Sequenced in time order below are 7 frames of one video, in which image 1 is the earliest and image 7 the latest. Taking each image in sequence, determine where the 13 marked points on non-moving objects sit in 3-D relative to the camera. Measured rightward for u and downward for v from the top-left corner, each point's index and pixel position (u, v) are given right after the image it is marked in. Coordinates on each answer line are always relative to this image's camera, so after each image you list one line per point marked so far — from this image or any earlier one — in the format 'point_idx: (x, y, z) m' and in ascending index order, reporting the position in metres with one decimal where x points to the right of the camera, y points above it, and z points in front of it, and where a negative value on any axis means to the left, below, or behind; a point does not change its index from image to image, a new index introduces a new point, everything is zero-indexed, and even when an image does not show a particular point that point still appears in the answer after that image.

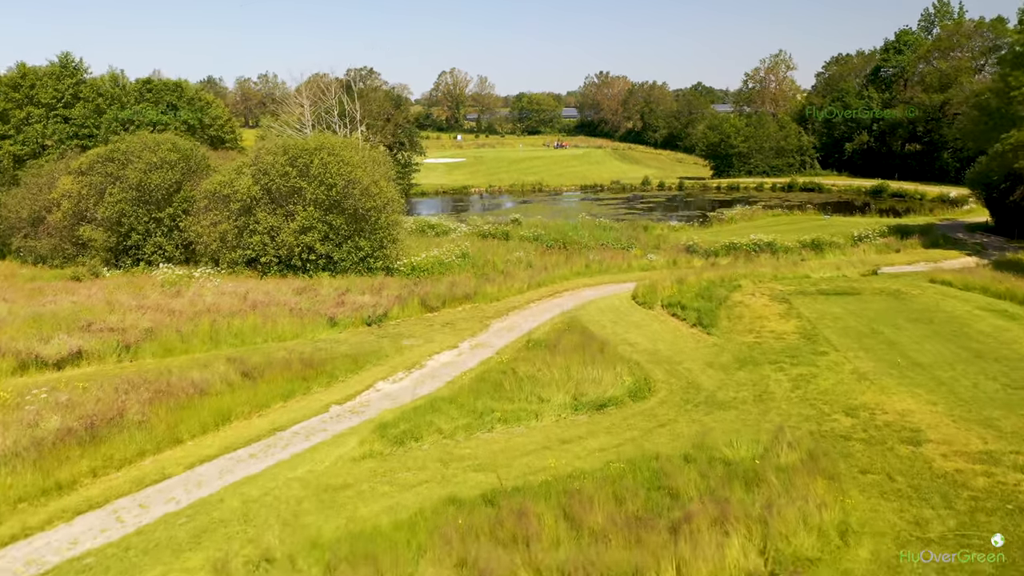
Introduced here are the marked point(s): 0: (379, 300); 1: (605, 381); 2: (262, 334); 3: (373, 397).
0: (-3.1, -0.3, +18.2) m
1: (+1.5, -1.5, +12.4) m
2: (-5.0, -0.9, +15.6) m
3: (-2.2, -1.7, +12.2) m
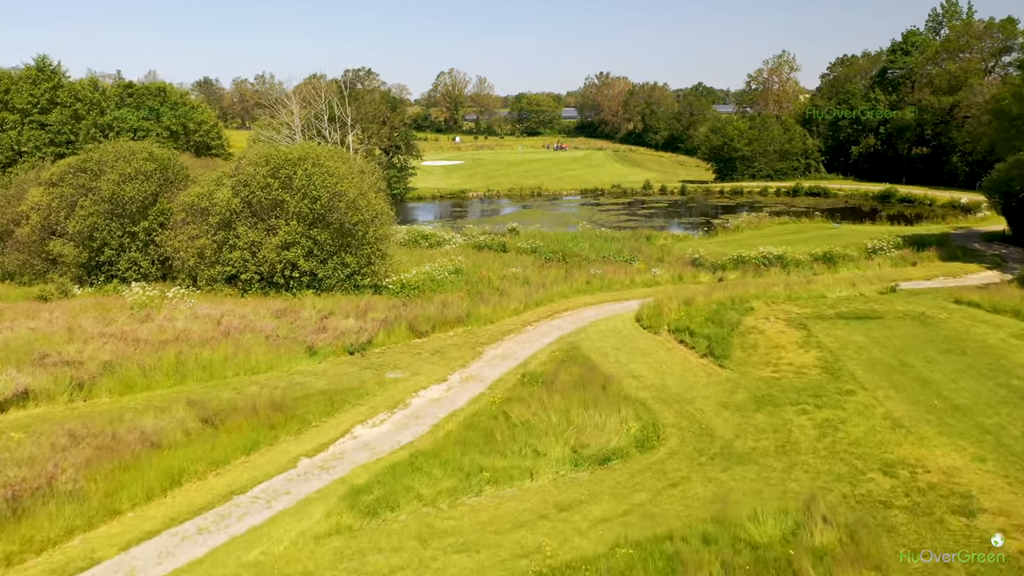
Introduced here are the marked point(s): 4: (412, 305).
0: (-3.2, -0.8, +16.9) m
1: (+1.4, -2.0, +11.1) m
2: (-5.1, -1.4, +14.3) m
3: (-2.3, -2.2, +10.9) m
4: (-2.4, -0.5, +19.0) m
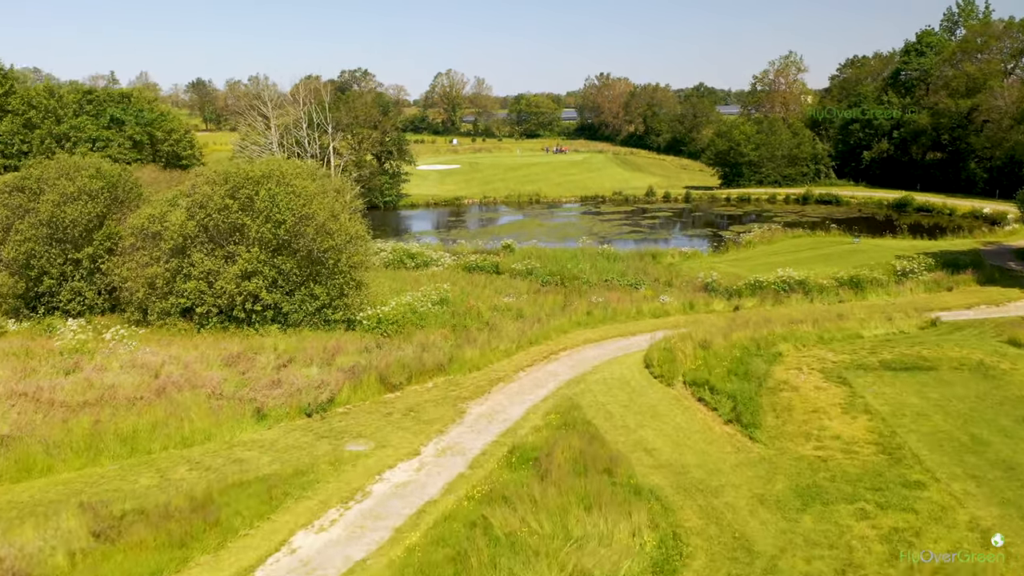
0: (-3.4, -1.6, +14.5) m
1: (+1.2, -2.8, +8.6) m
2: (-5.3, -2.3, +11.9) m
3: (-2.5, -3.0, +8.5) m
4: (-2.6, -1.3, +16.5) m
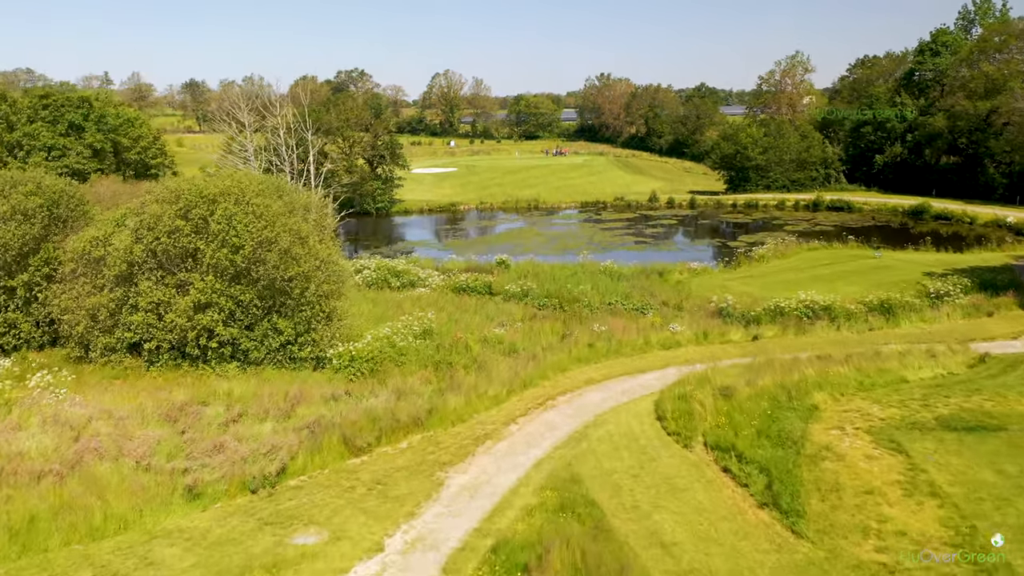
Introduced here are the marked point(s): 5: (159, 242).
0: (-3.6, -2.3, +12.2) m
1: (+1.0, -3.5, +6.4) m
2: (-5.5, -2.9, +9.6) m
3: (-2.7, -3.7, +6.2) m
4: (-2.8, -2.0, +14.3) m
5: (-7.2, +1.0, +16.0) m
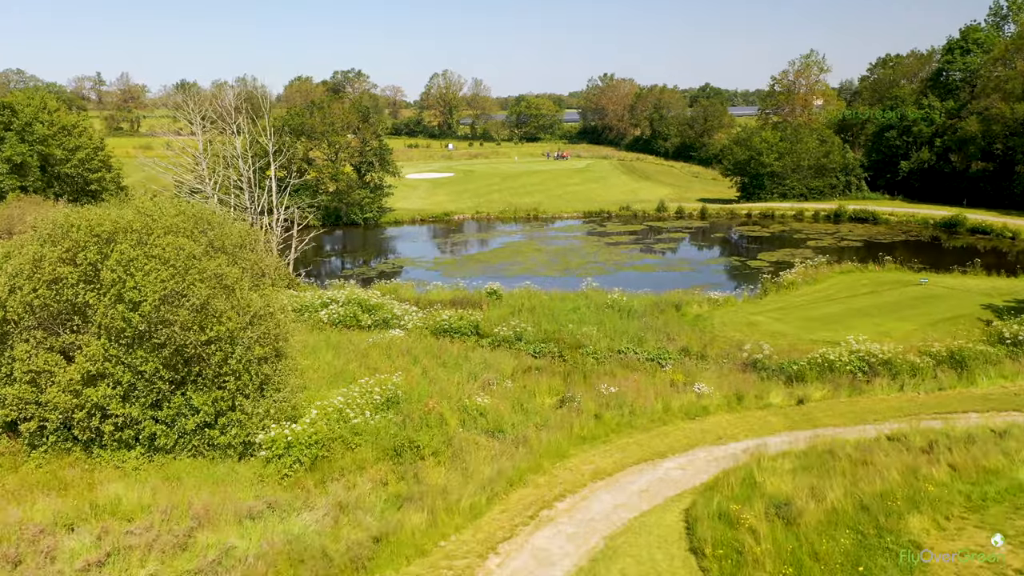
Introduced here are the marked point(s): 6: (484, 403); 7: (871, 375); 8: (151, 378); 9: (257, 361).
0: (-3.9, -3.3, +8.5) m
1: (+0.7, -4.5, +2.6) m
2: (-5.7, -4.0, +5.9) m
3: (-2.9, -4.7, +2.5) m
4: (-3.1, -3.0, +10.5) m
5: (-7.5, -0.1, +12.3) m
6: (-0.5, -2.1, +14.7) m
7: (+7.6, -1.8, +16.5) m
8: (-5.6, -1.4, +12.3) m
9: (-4.3, -1.2, +13.4) m
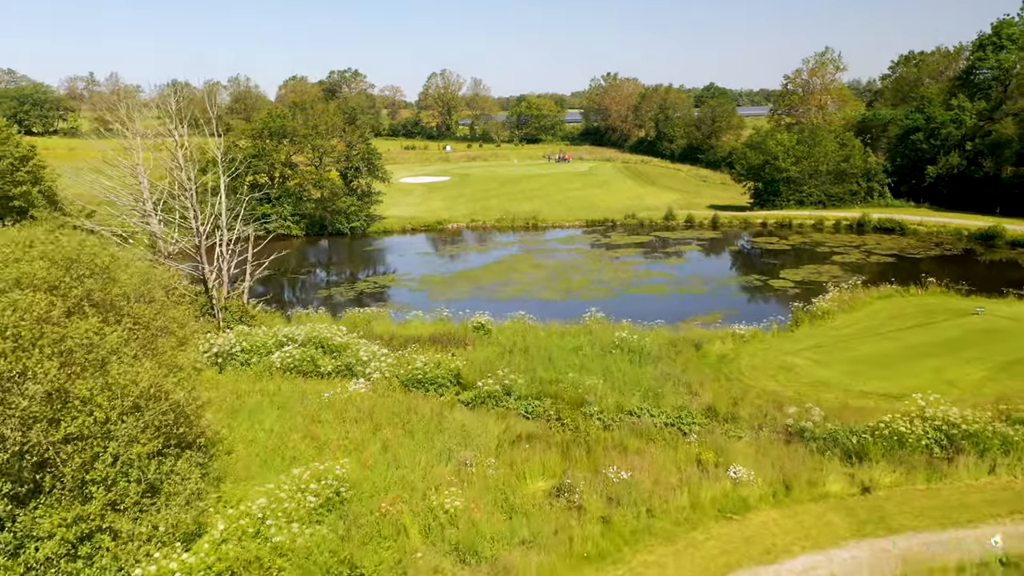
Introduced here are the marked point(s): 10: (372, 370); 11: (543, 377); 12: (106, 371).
0: (-4.1, -4.2, +5.0) m
1: (+0.4, -5.4, -0.9) m
2: (-6.0, -4.9, +2.4) m
3: (-3.2, -5.6, -1.0) m
4: (-3.3, -3.9, +7.0) m
5: (-7.7, -1.0, +8.8) m
6: (-0.8, -3.0, +11.2) m
7: (+7.3, -2.6, +13.0) m
8: (-5.9, -2.3, +8.9) m
9: (-4.6, -2.1, +9.9) m
10: (-3.0, -1.7, +17.1) m
11: (+0.7, -1.9, +16.9) m
12: (-5.0, -1.0, +10.0) m
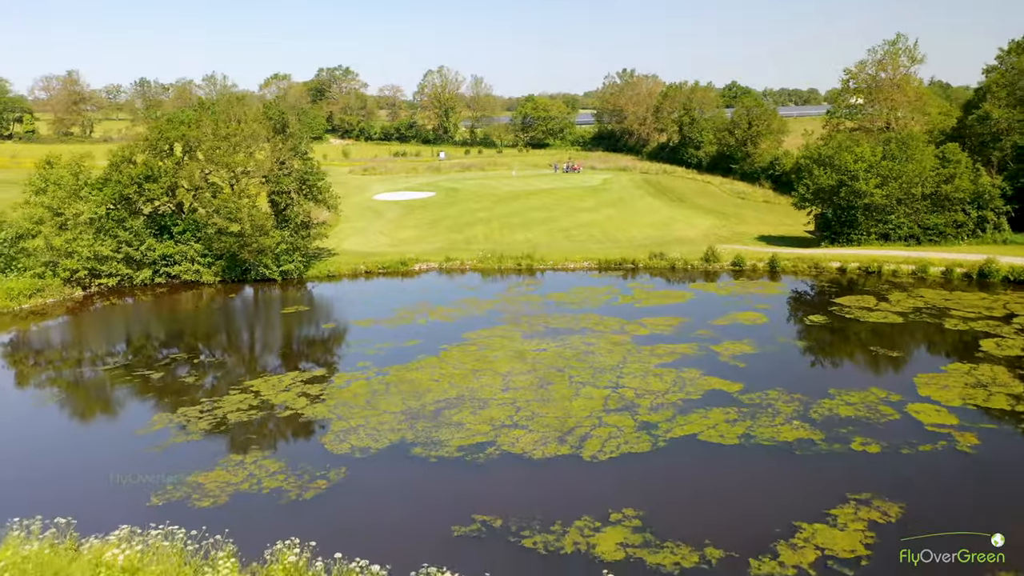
0: (-5.5, -7.2, -7.3) m
1: (-1.1, -8.4, -13.3) m
2: (-7.5, -7.8, -9.9) m
3: (-4.7, -8.6, -13.4) m
4: (-4.7, -6.9, -5.3) m
5: (-9.0, -3.9, -3.5) m
6: (-2.0, -6.0, -1.2) m
7: (+6.1, -5.6, +0.5) m
8: (-7.2, -5.2, -3.5) m
9: (-5.9, -5.0, -2.4) m
10: (-4.2, -4.7, +4.8) m
11: (-0.5, -4.8, +4.5) m
12: (-6.3, -3.9, -2.3) m
